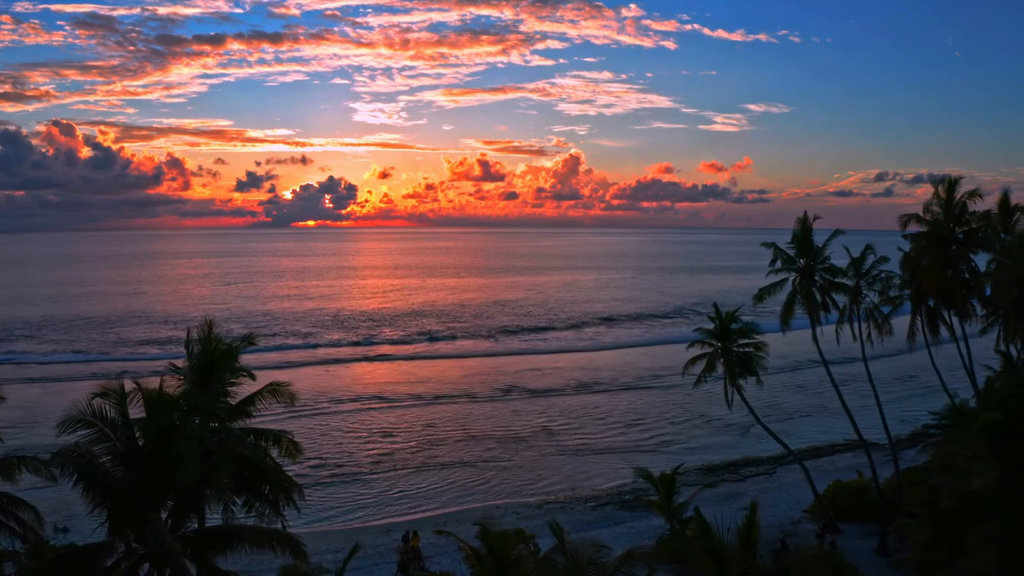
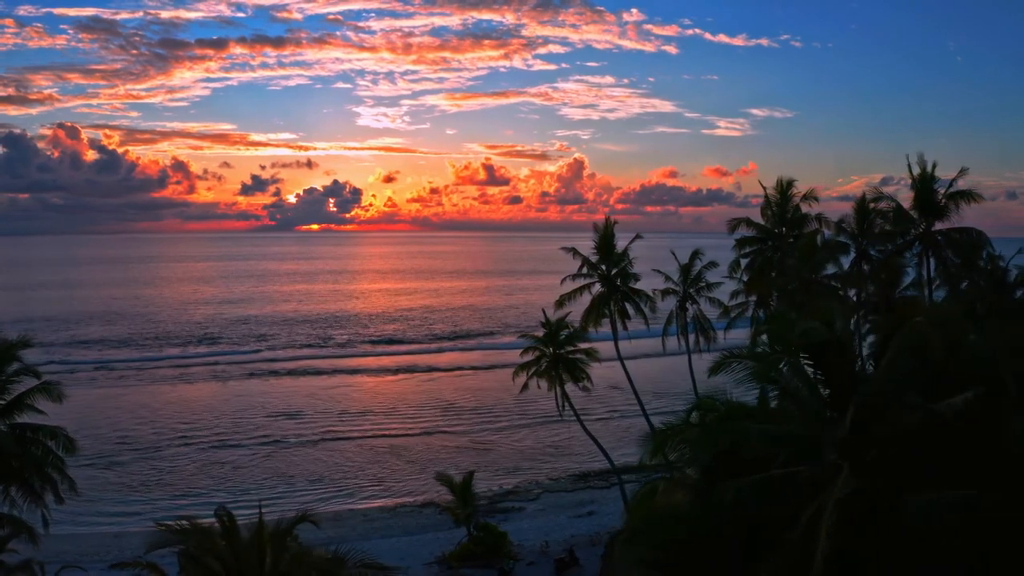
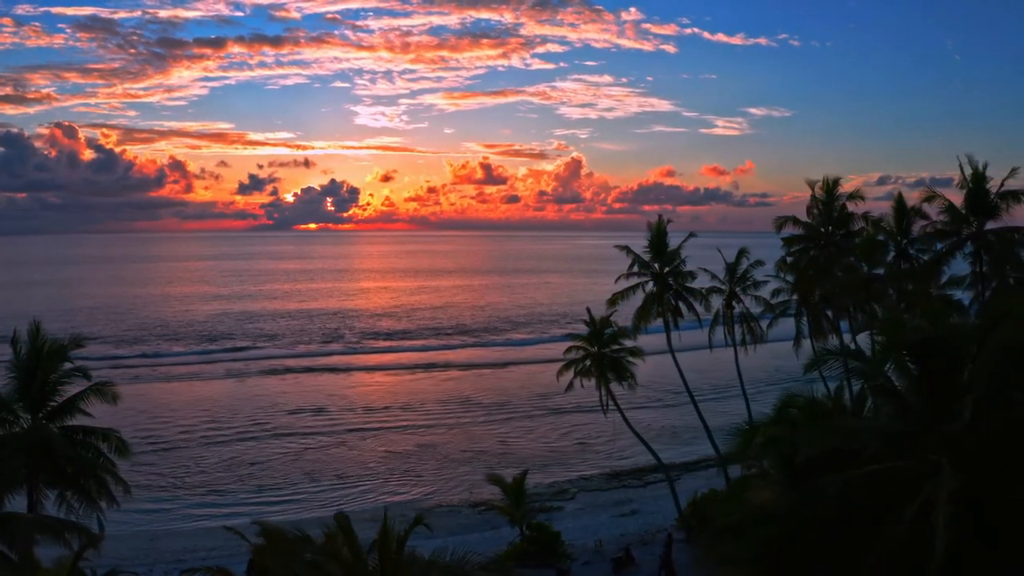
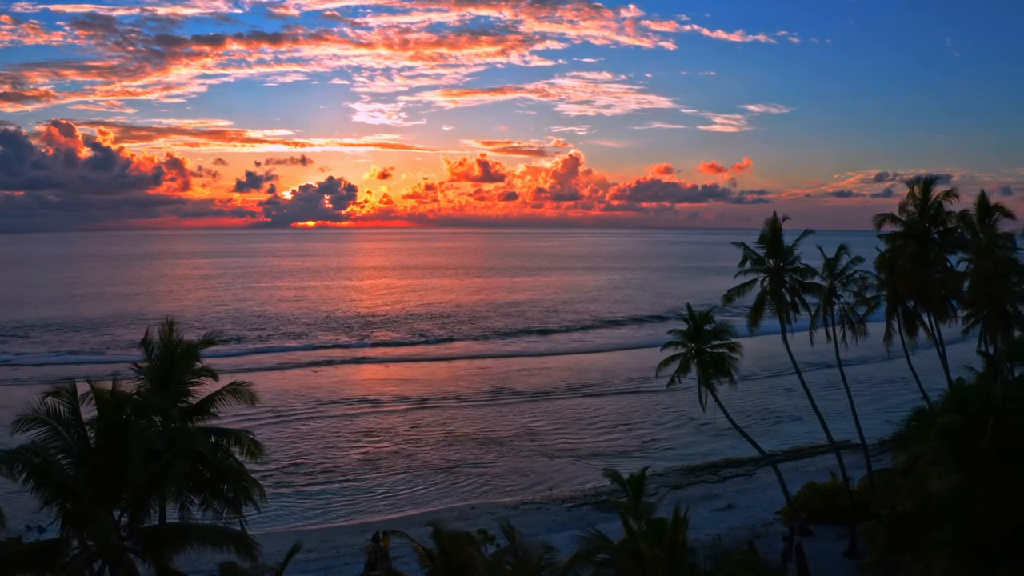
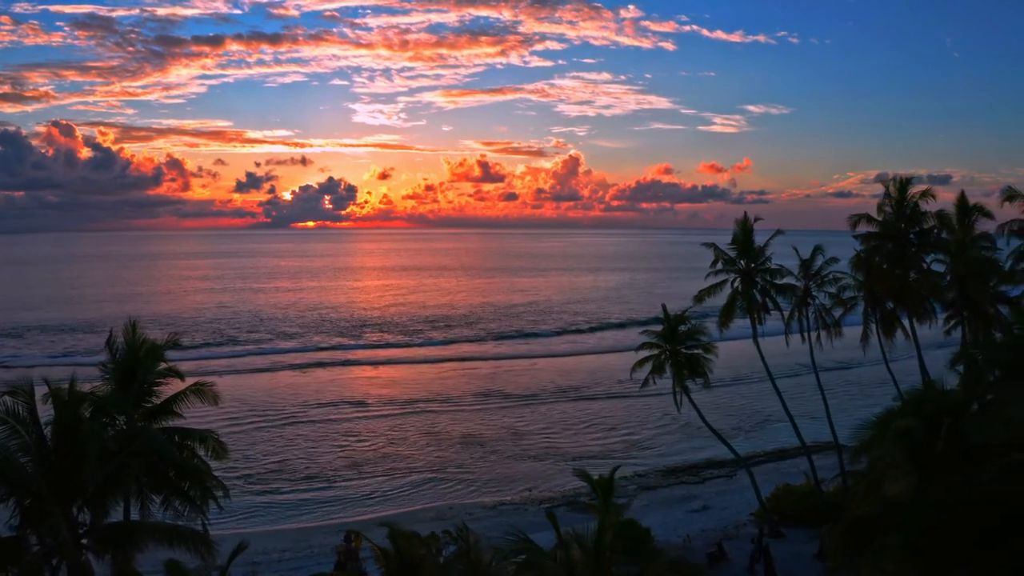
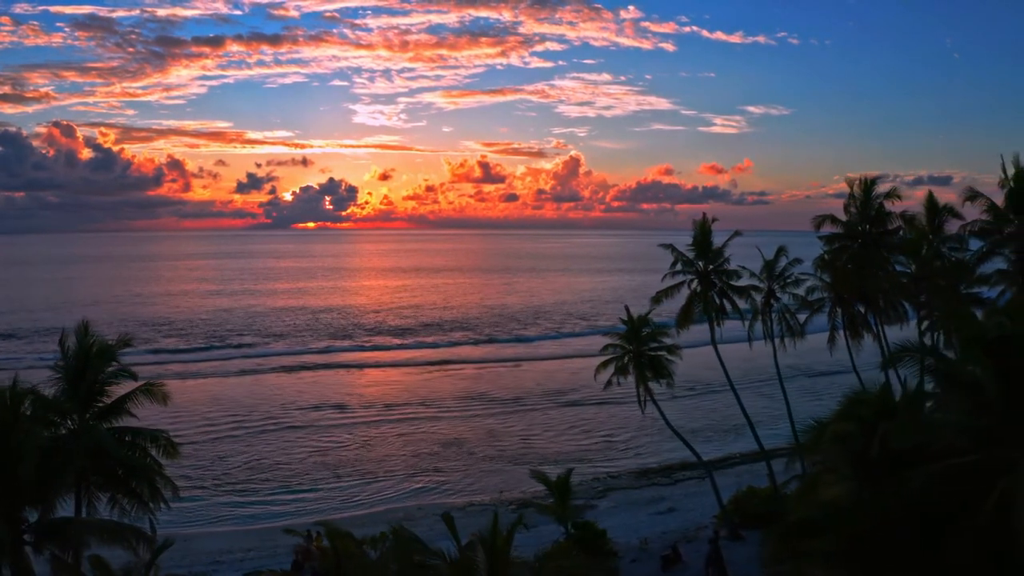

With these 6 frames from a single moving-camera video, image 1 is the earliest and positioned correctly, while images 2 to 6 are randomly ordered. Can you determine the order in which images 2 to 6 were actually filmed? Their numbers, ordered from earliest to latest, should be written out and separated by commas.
4, 5, 6, 3, 2
